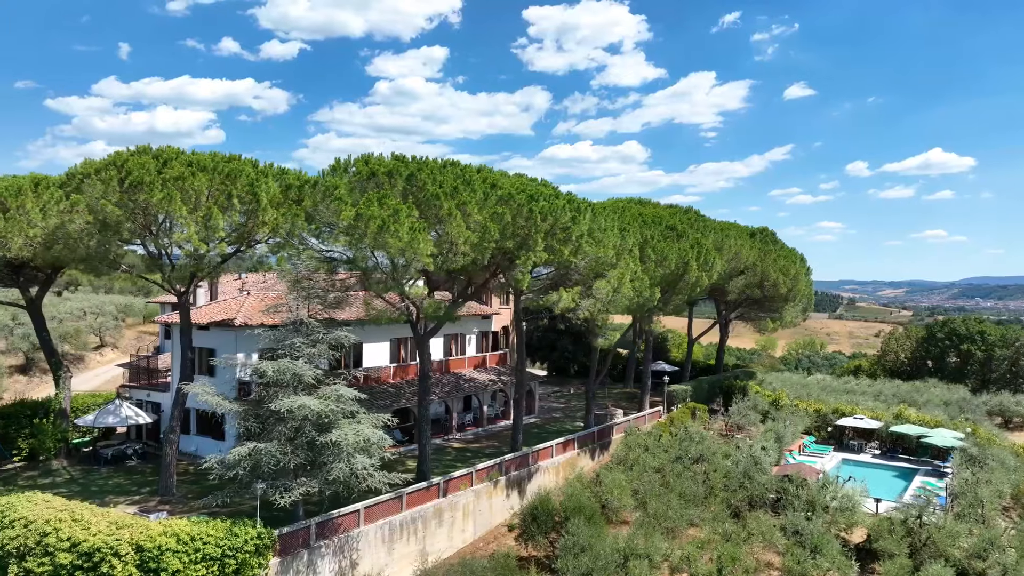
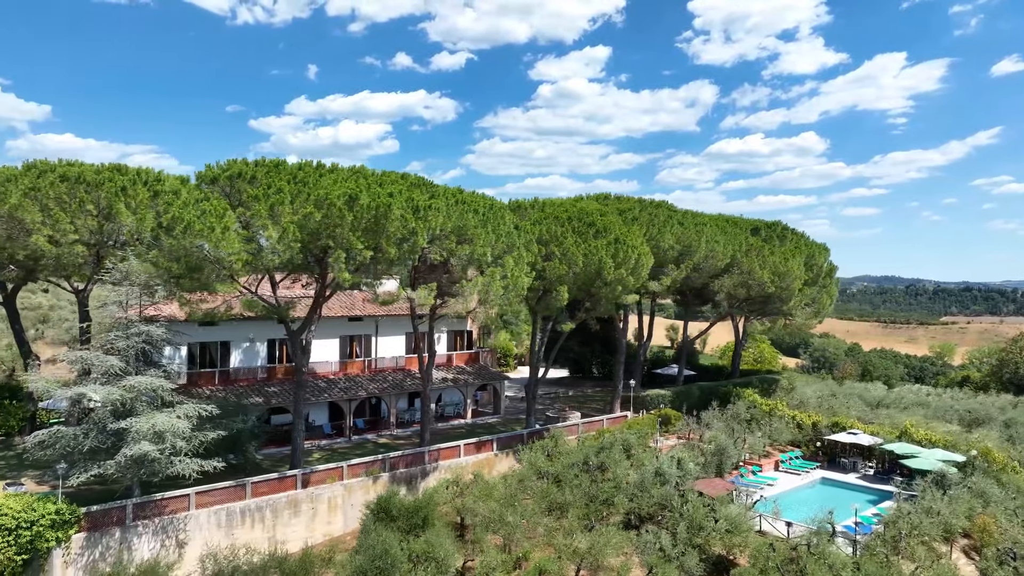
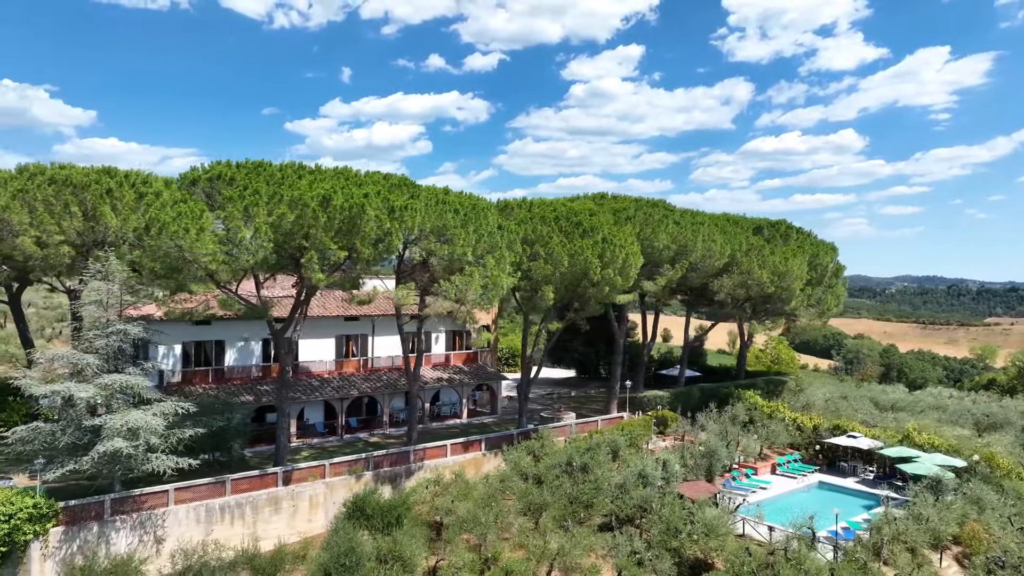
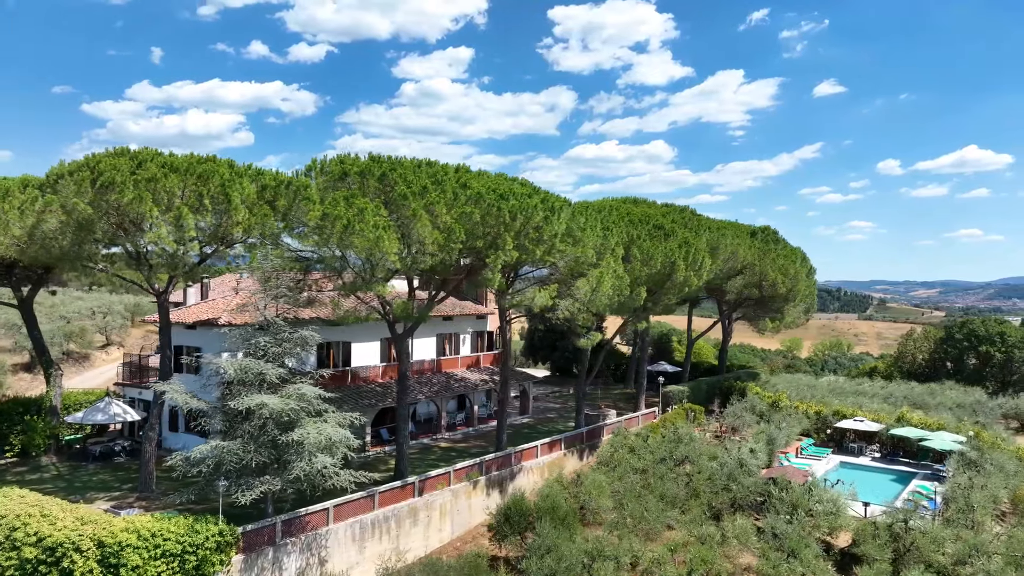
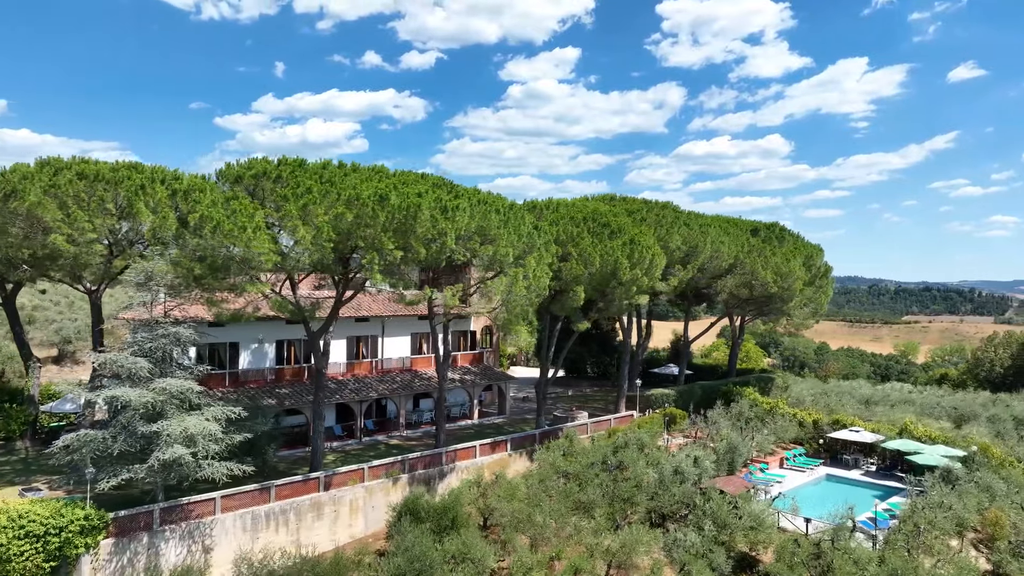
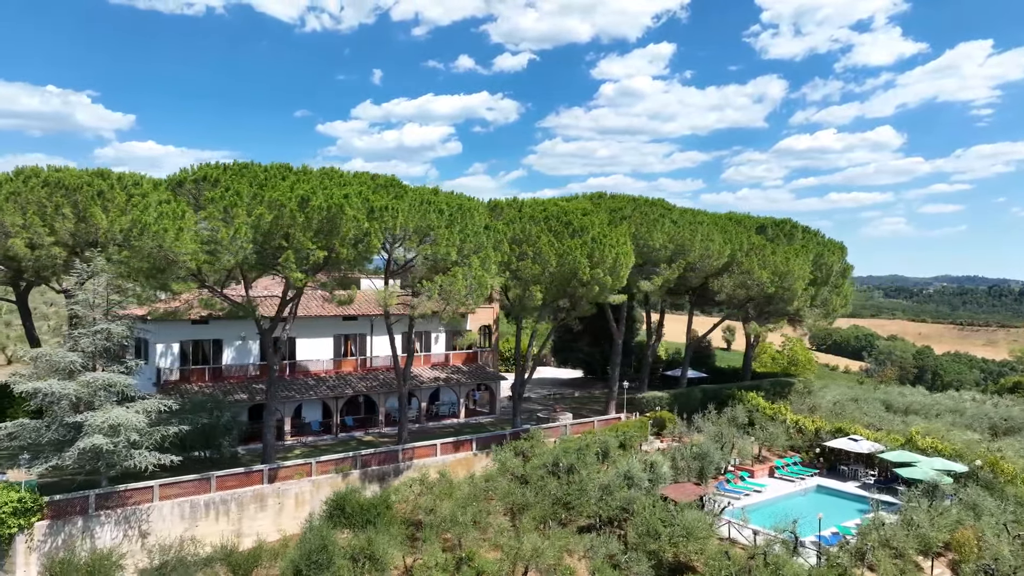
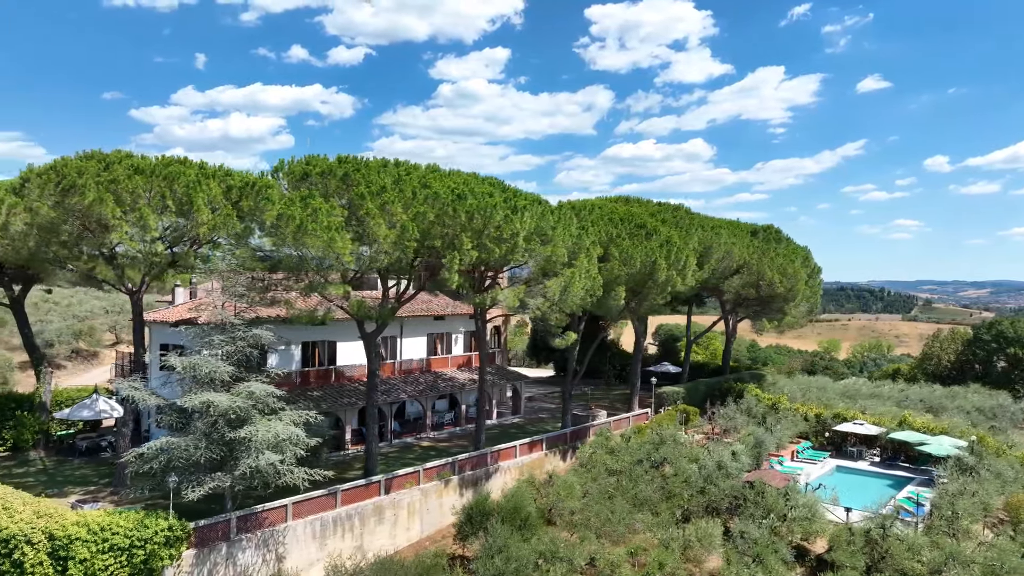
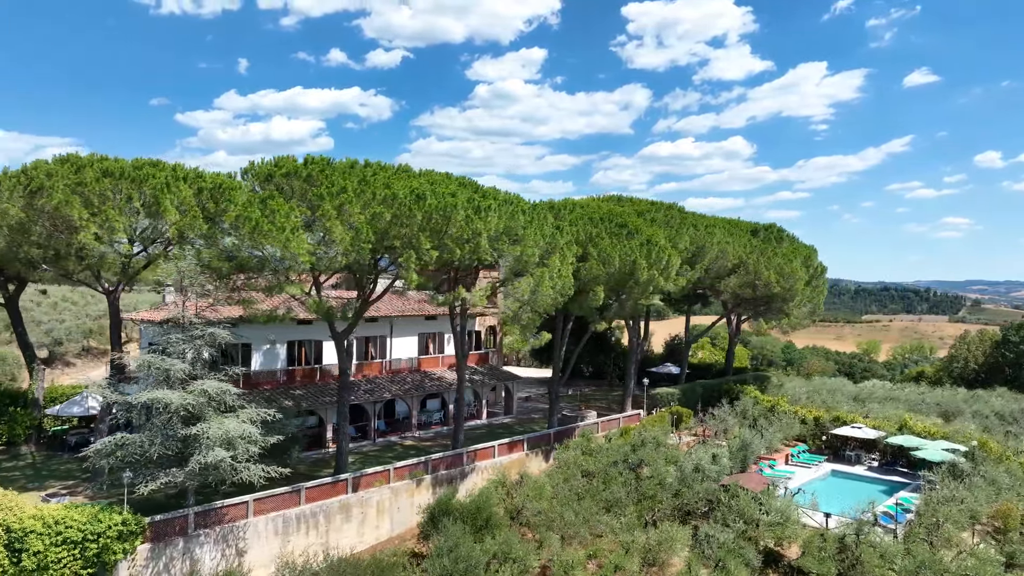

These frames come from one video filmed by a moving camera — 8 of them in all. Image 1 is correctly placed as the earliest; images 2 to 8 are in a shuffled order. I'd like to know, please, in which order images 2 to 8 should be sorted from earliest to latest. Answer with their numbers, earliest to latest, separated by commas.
4, 7, 8, 5, 2, 3, 6
